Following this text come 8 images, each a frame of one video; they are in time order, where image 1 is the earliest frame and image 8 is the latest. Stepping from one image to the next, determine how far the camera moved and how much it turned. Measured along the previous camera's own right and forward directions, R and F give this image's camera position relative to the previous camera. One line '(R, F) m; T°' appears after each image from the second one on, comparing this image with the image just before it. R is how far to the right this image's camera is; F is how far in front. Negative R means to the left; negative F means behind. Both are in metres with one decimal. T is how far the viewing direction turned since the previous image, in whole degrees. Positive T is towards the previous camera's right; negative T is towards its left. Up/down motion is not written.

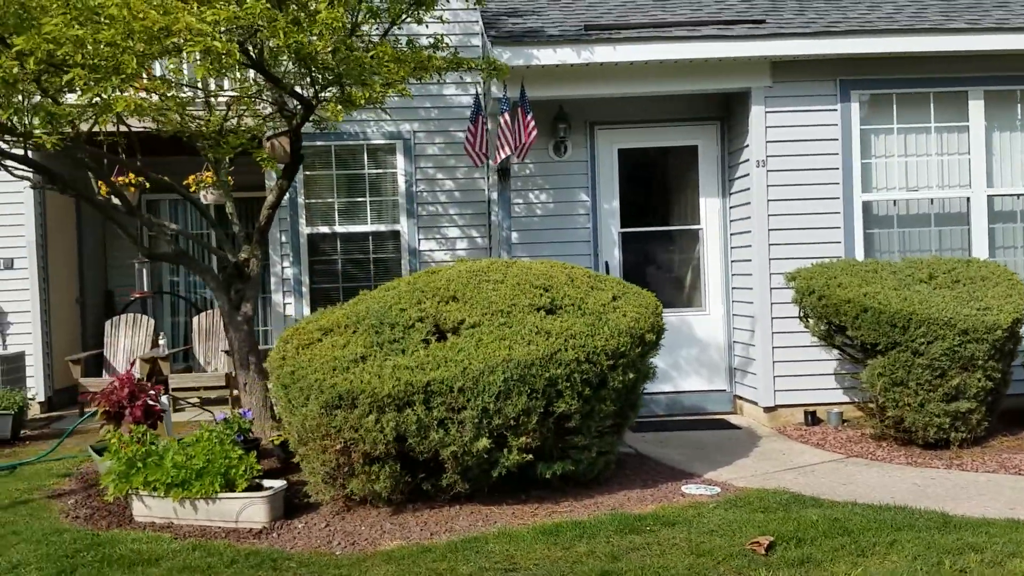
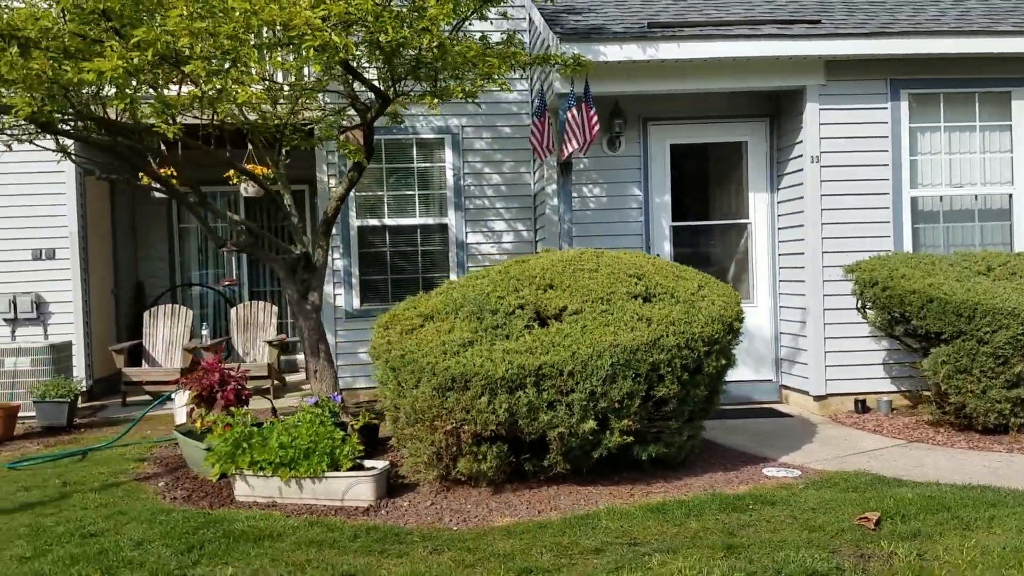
(-0.6, -0.2) m; +1°
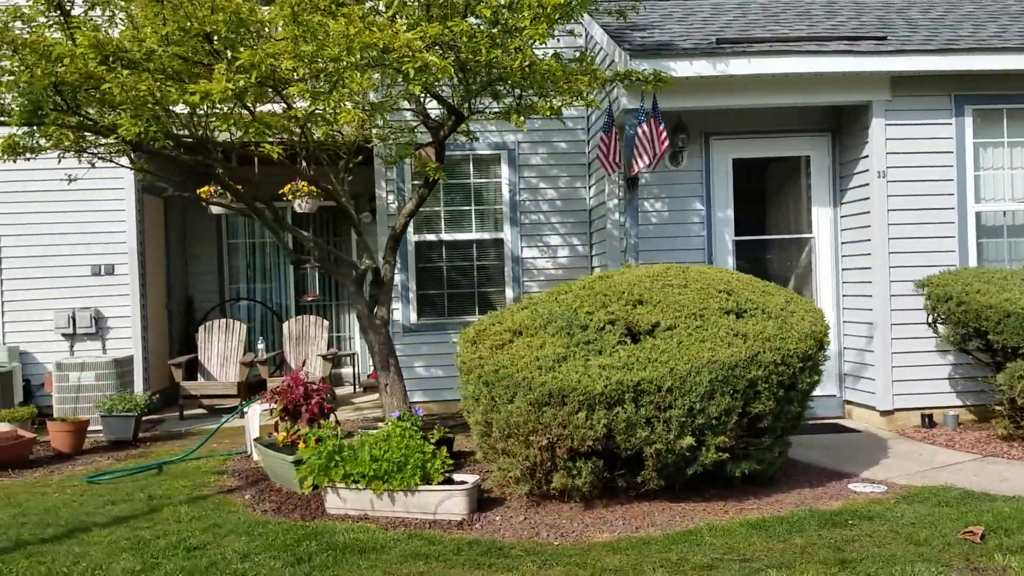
(-0.4, -0.1) m; -1°
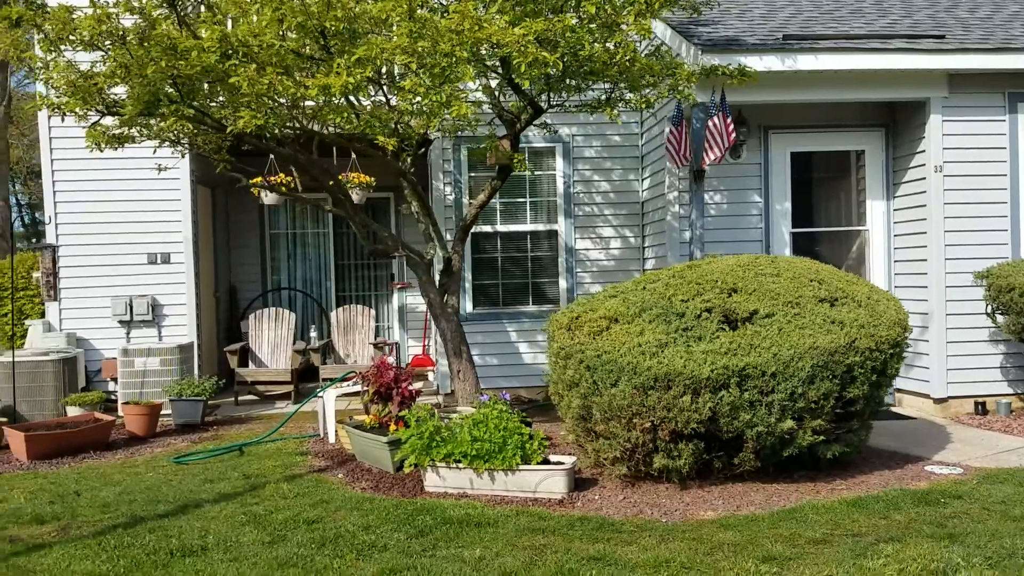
(-0.6, -0.2) m; 0°
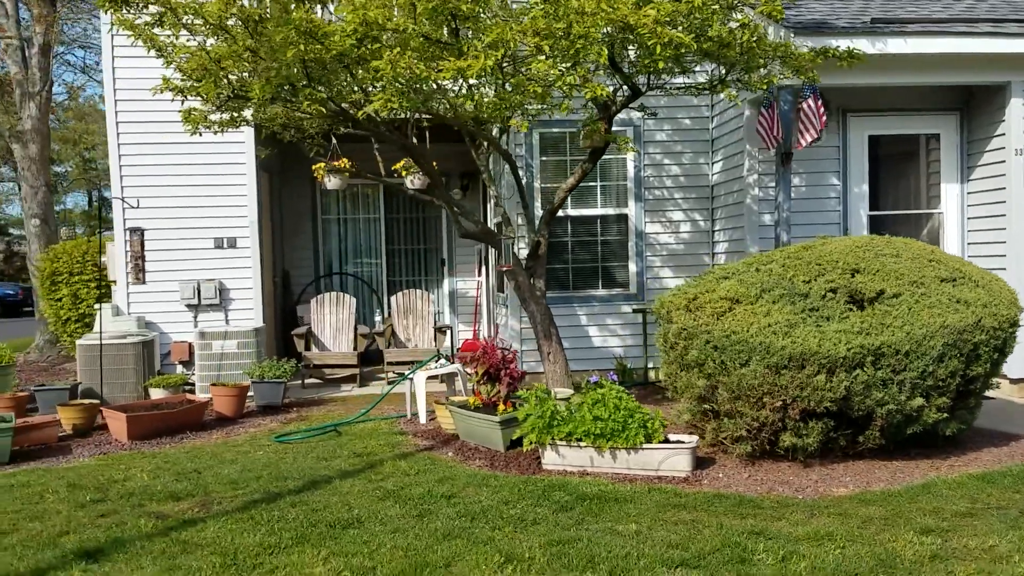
(-0.7, -0.1) m; 0°
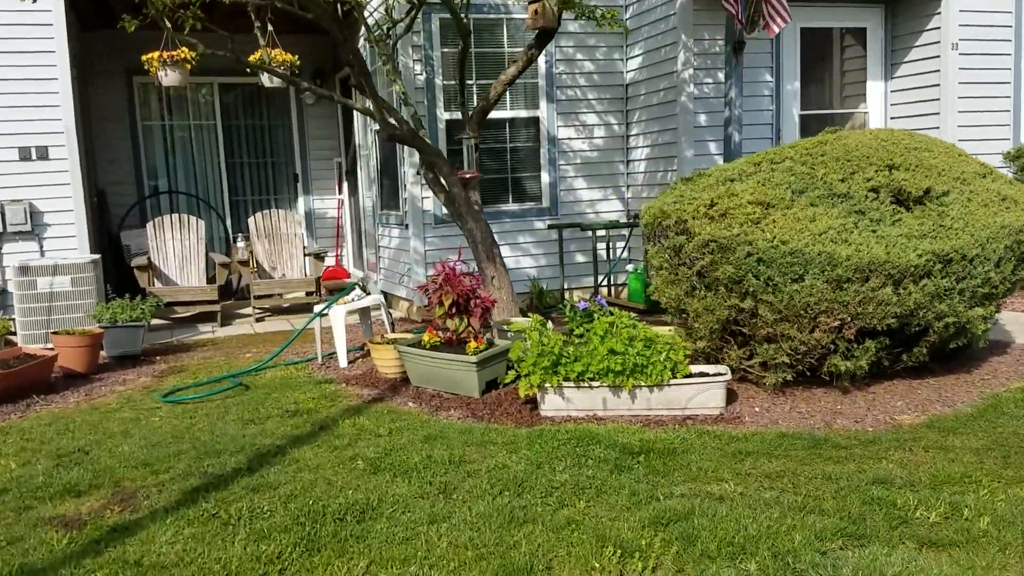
(-1.0, +1.2) m; +13°
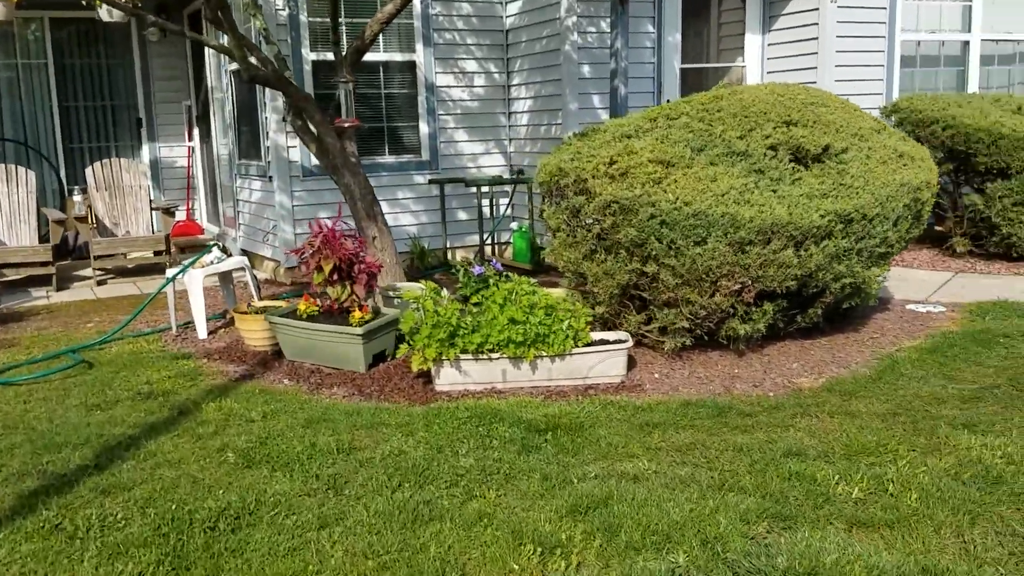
(-0.1, +0.4) m; +9°
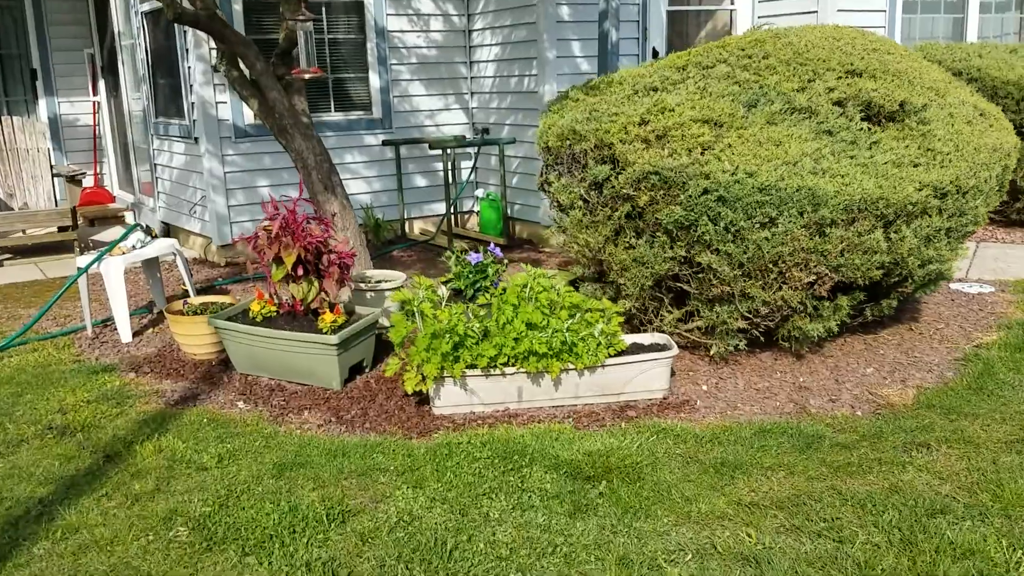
(-0.4, +0.9) m; +5°
